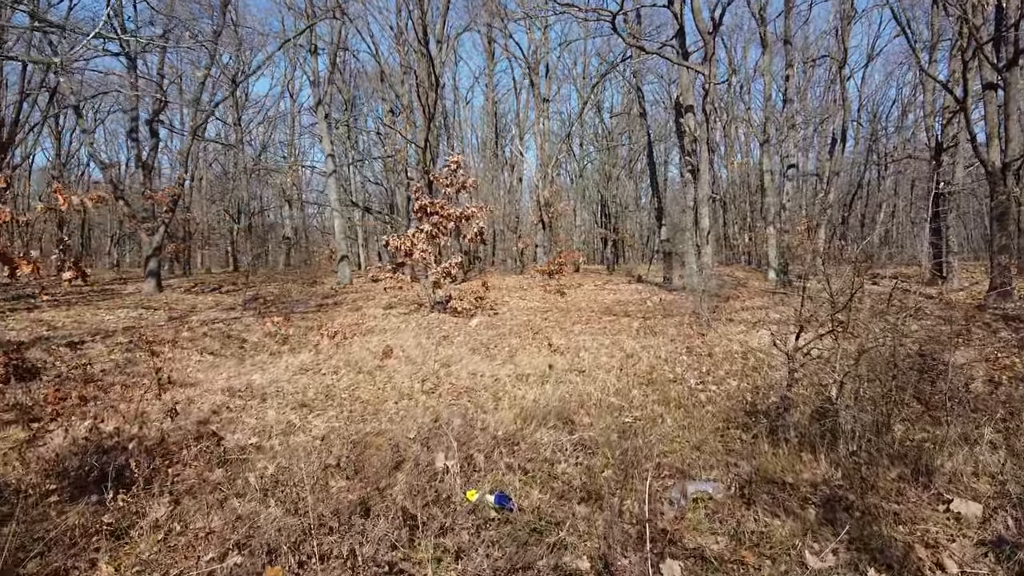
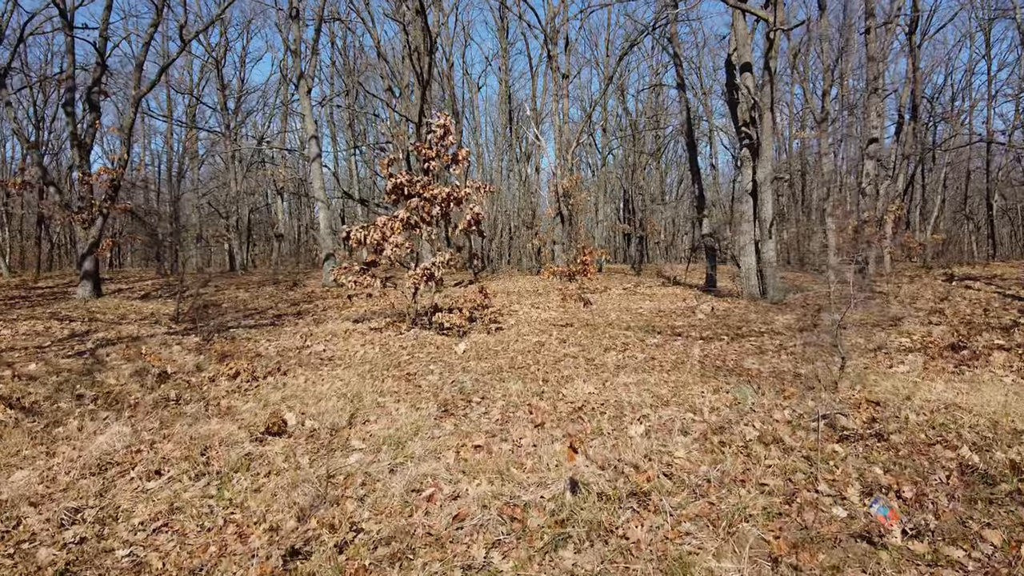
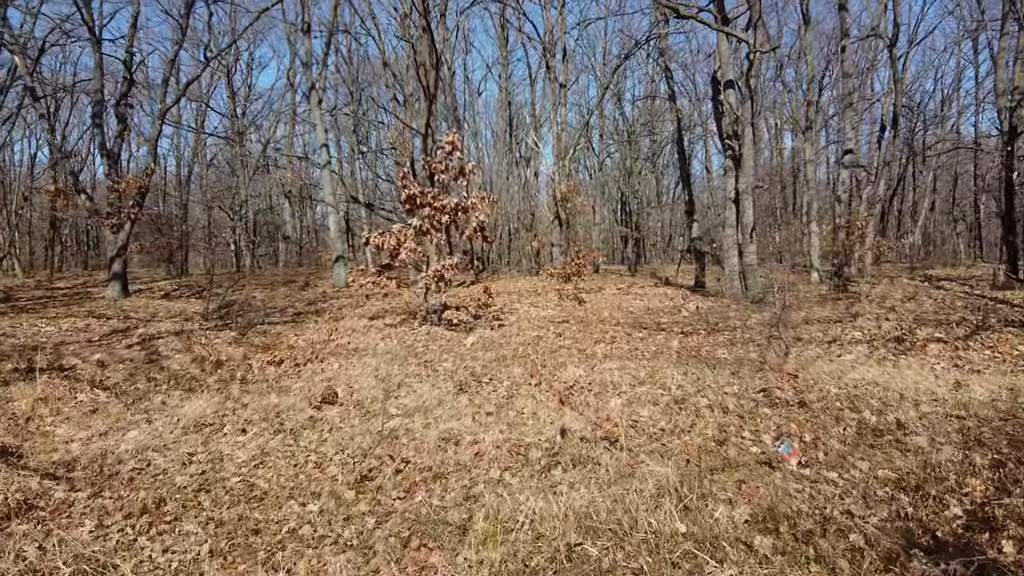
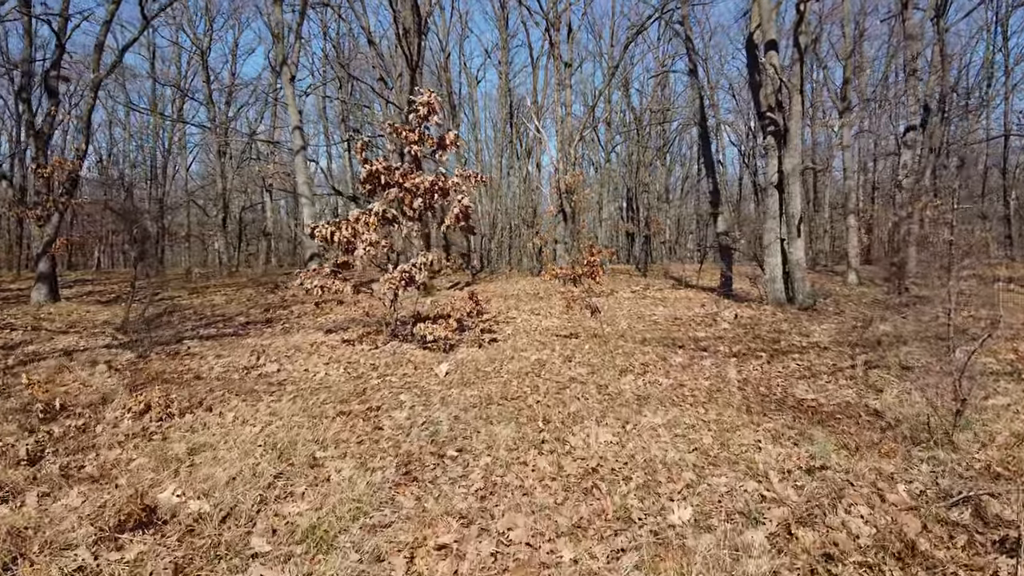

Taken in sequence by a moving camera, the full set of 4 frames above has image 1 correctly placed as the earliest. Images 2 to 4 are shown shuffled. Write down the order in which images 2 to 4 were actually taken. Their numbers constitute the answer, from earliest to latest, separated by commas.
3, 2, 4
